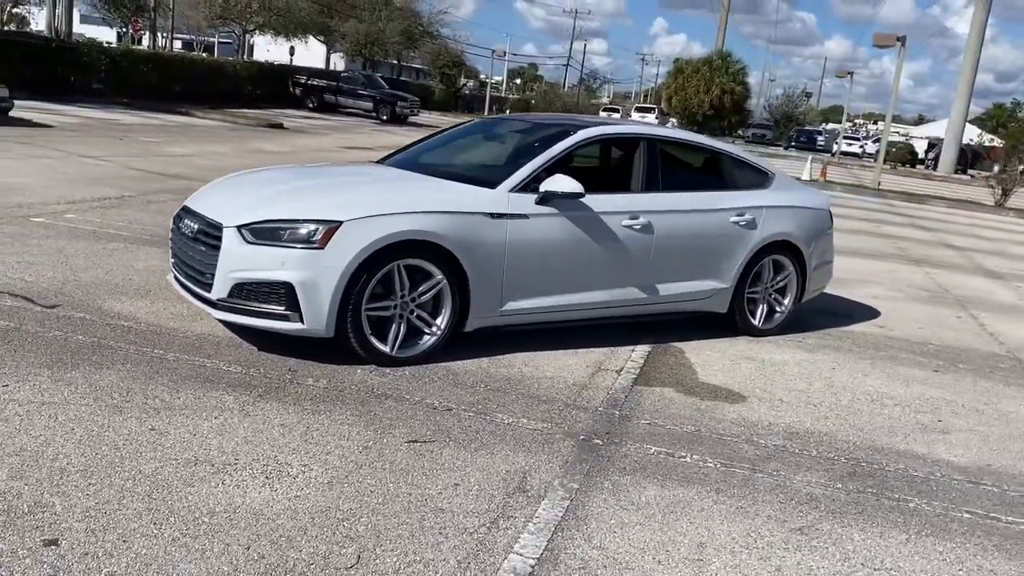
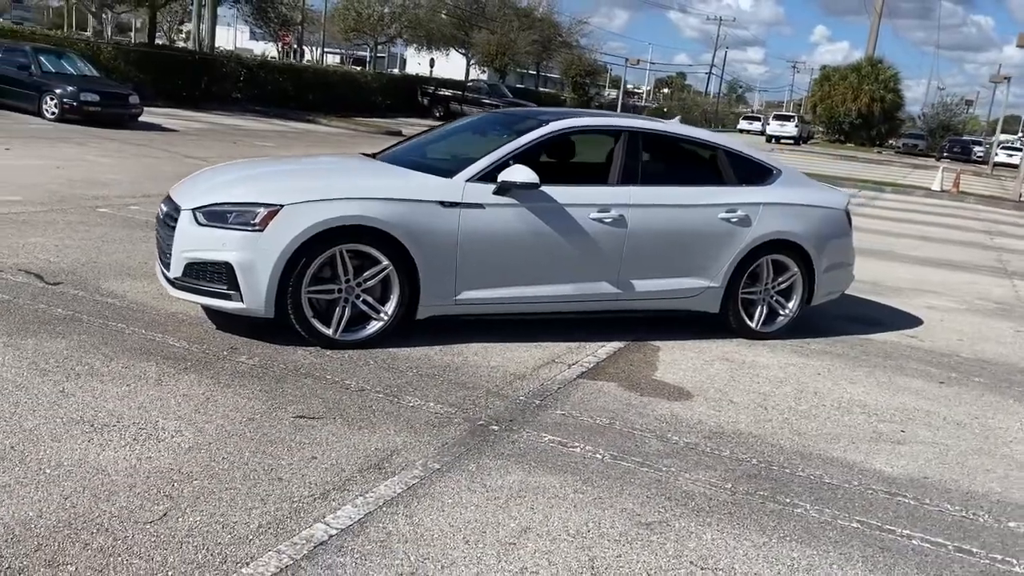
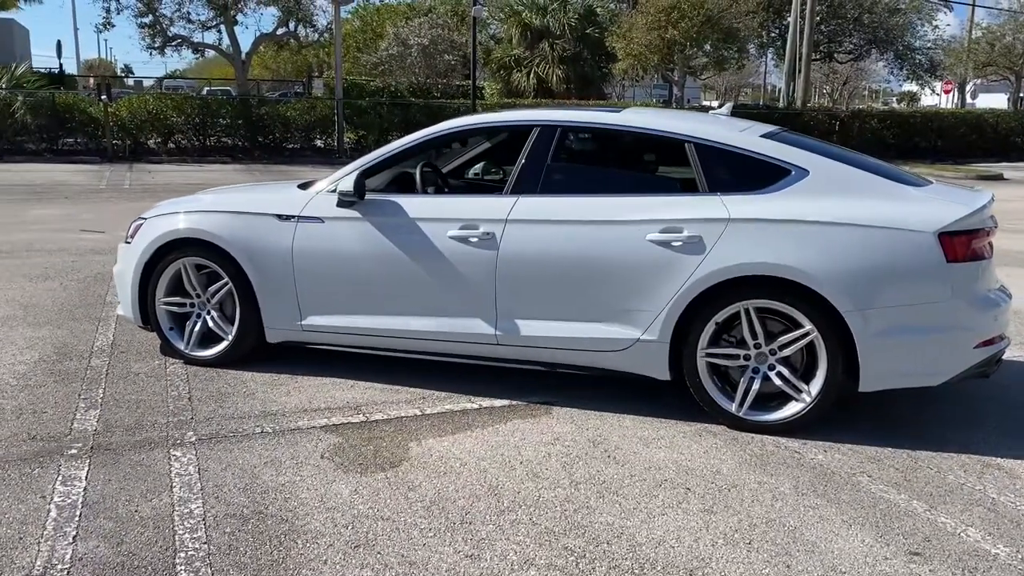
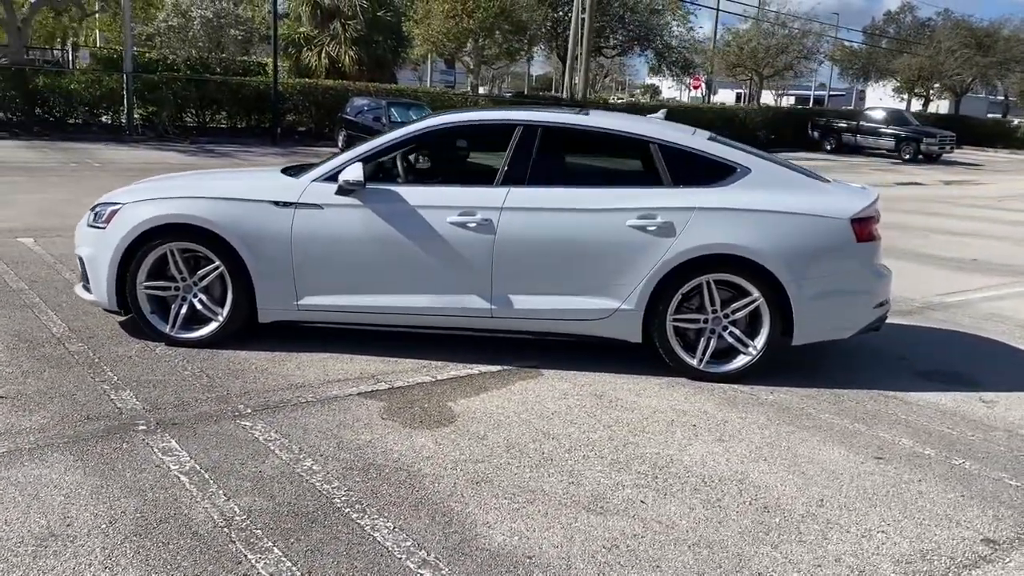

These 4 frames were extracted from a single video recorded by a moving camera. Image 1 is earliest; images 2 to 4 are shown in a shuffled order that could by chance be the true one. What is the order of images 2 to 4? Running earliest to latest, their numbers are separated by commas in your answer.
2, 4, 3
